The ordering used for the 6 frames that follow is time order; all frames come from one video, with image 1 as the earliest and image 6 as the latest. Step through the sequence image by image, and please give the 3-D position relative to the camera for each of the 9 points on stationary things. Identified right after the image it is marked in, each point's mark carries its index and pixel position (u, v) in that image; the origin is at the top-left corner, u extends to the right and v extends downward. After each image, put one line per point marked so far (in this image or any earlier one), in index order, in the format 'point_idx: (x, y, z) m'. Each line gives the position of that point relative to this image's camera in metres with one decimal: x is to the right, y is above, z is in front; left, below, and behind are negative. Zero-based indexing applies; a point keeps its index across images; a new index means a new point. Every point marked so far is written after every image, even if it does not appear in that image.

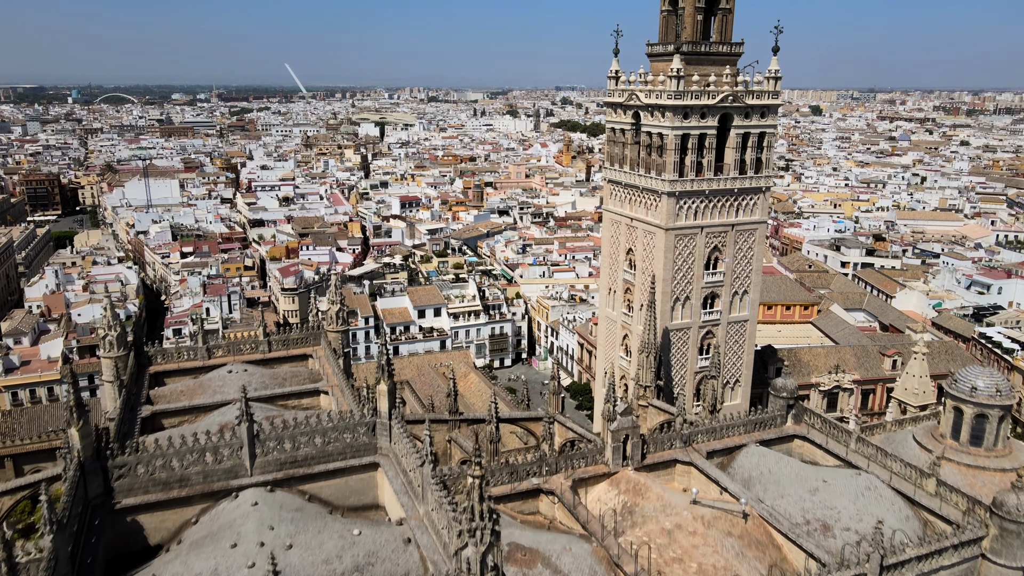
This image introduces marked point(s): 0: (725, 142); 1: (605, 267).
0: (+3.1, +2.1, +16.4) m
1: (+1.5, +0.3, +18.5) m
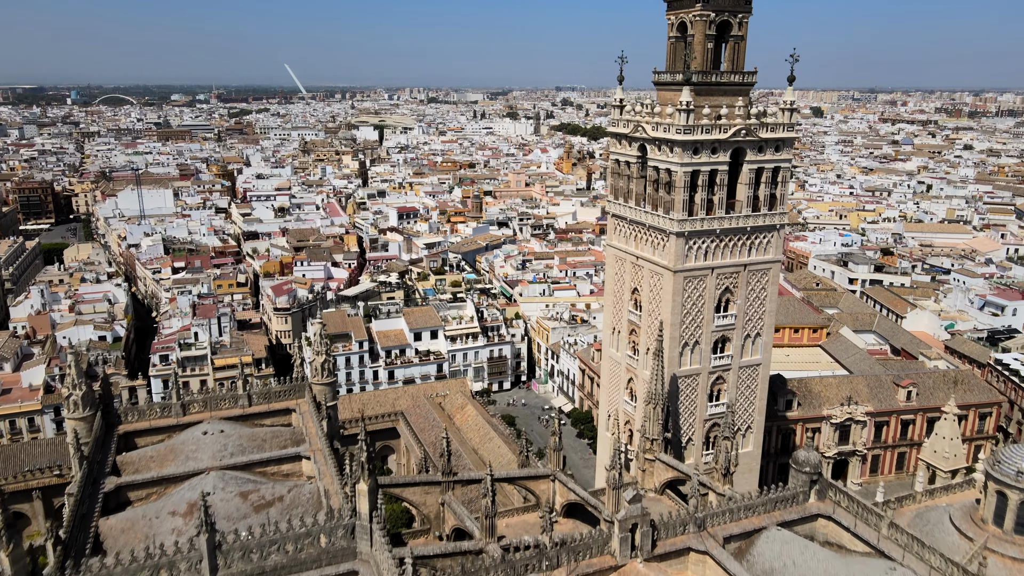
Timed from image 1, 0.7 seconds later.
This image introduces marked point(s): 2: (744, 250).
0: (+3.1, +1.5, +15.4) m
1: (+1.5, -0.3, +17.5) m
2: (+3.2, +0.5, +15.5) m
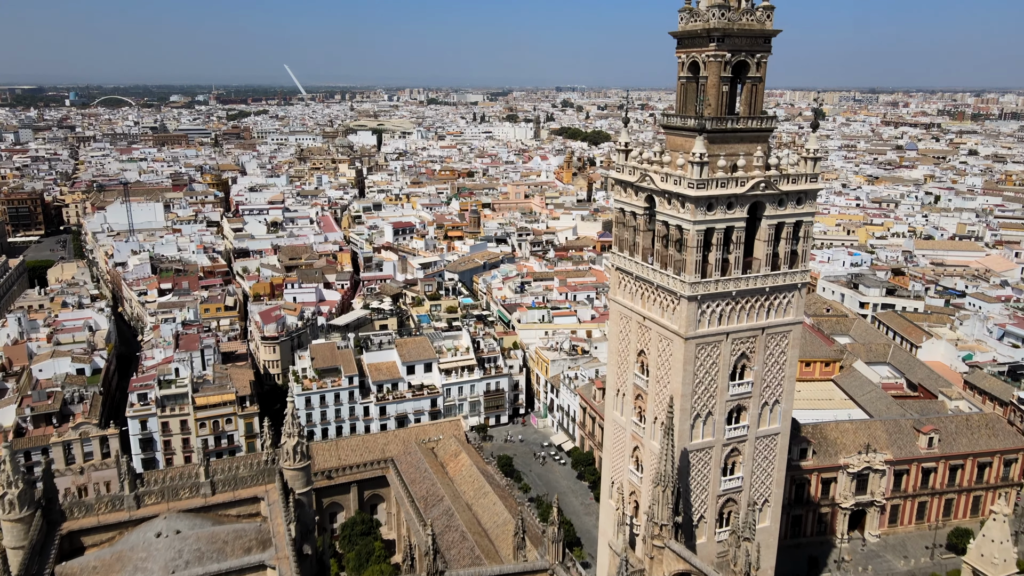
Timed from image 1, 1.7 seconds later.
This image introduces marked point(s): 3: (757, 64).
0: (+3.0, +0.7, +14.0) m
1: (+1.4, -1.1, +16.0) m
2: (+3.1, -0.3, +14.1) m
3: (+2.9, +2.7, +13.6) m
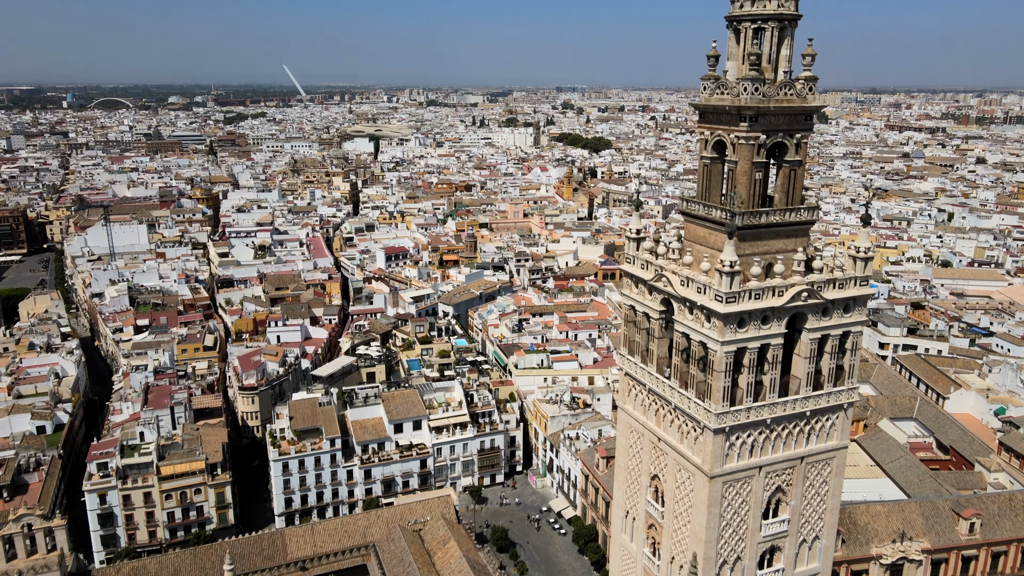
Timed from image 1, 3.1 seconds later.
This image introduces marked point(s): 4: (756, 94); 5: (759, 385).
0: (+2.9, -0.6, +11.7) m
1: (+1.3, -2.3, +13.7) m
2: (+3.0, -1.6, +11.8) m
3: (+2.8, +1.4, +11.3) m
4: (+2.3, +1.8, +10.8) m
5: (+2.5, -1.0, +11.3) m
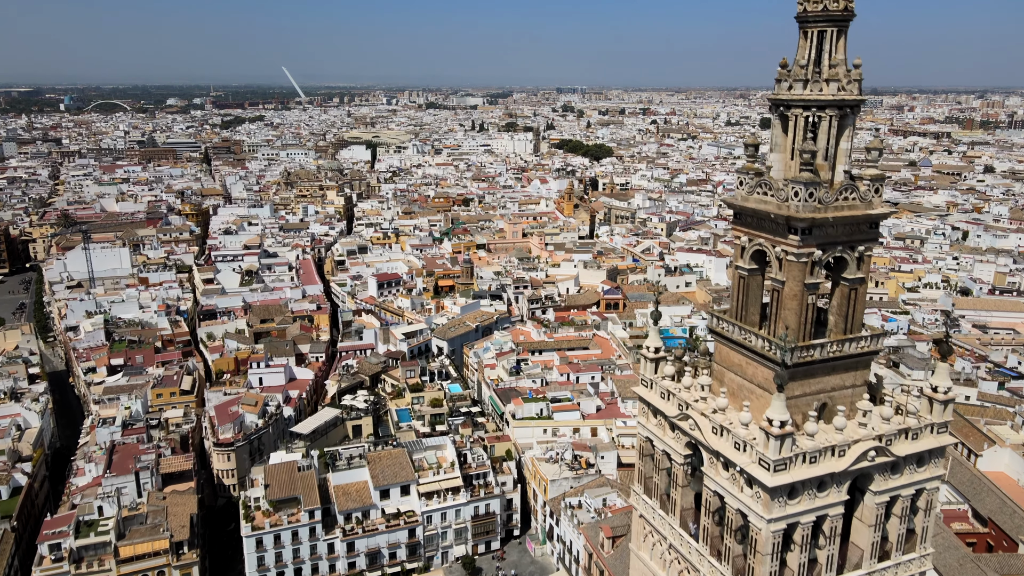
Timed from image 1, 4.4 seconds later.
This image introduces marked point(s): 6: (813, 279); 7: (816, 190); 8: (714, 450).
0: (+2.8, -1.8, +9.4) m
1: (+1.2, -3.5, +11.4) m
2: (+2.9, -2.8, +9.5) m
3: (+2.7, +0.2, +9.0) m
4: (+2.2, +0.6, +8.5) m
5: (+2.4, -2.2, +9.0) m
6: (+2.3, +0.1, +8.8) m
7: (+2.3, +0.7, +8.5) m
8: (+1.6, -1.3, +9.0) m
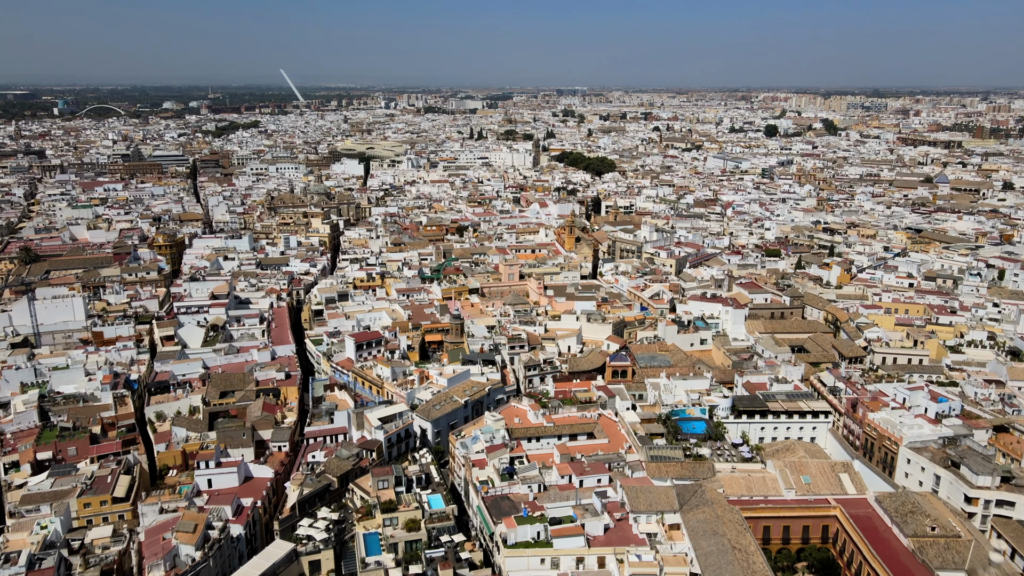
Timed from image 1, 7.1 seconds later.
0: (+2.6, -4.1, +4.2) m
1: (+1.0, -5.8, +6.2) m
2: (+2.7, -5.0, +4.3) m
3: (+2.5, -2.1, +3.8) m
4: (+2.0, -1.6, +3.3) m
5: (+2.2, -4.4, +3.8) m
6: (+2.1, -2.2, +3.6) m
7: (+2.1, -1.6, +3.3) m
8: (+1.4, -3.6, +3.8) m
